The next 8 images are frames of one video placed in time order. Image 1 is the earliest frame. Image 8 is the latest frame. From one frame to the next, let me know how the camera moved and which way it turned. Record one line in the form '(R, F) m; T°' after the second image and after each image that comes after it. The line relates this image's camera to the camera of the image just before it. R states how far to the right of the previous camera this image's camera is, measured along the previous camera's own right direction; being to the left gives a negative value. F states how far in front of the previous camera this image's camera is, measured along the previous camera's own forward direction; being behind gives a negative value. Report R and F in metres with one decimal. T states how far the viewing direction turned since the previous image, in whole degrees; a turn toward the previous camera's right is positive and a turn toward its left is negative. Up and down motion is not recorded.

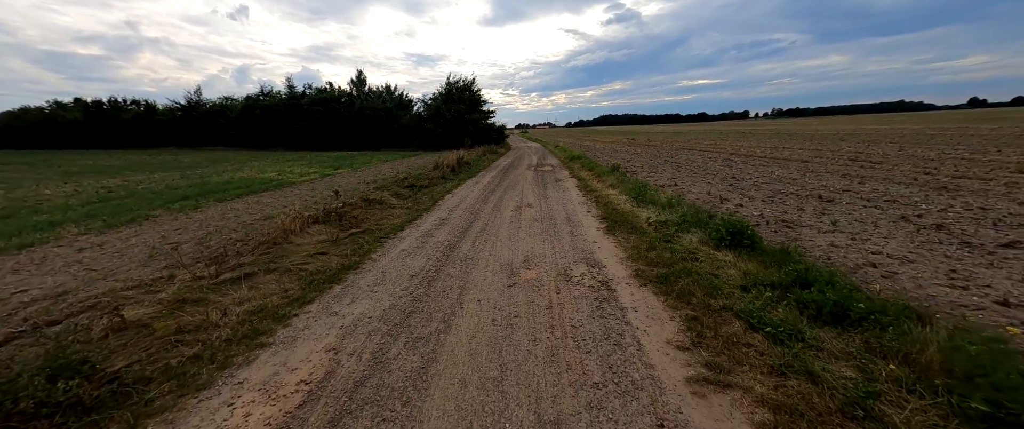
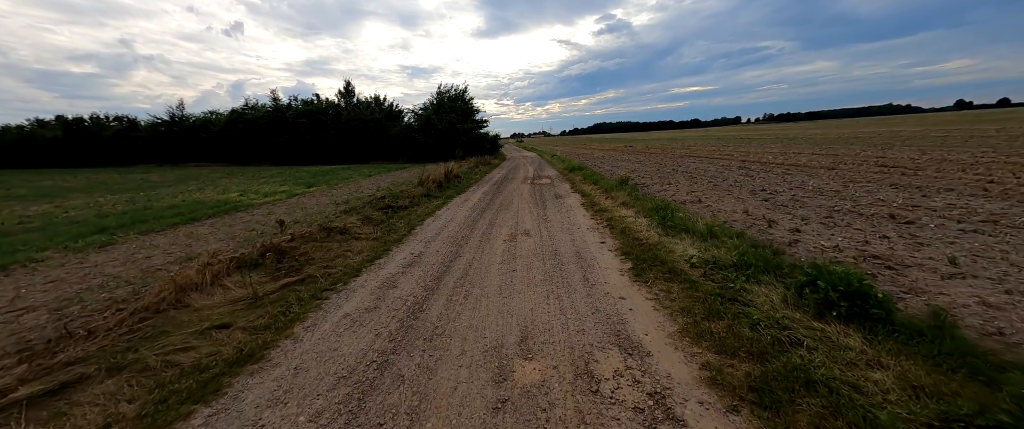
(+0.1, +1.8) m; +1°
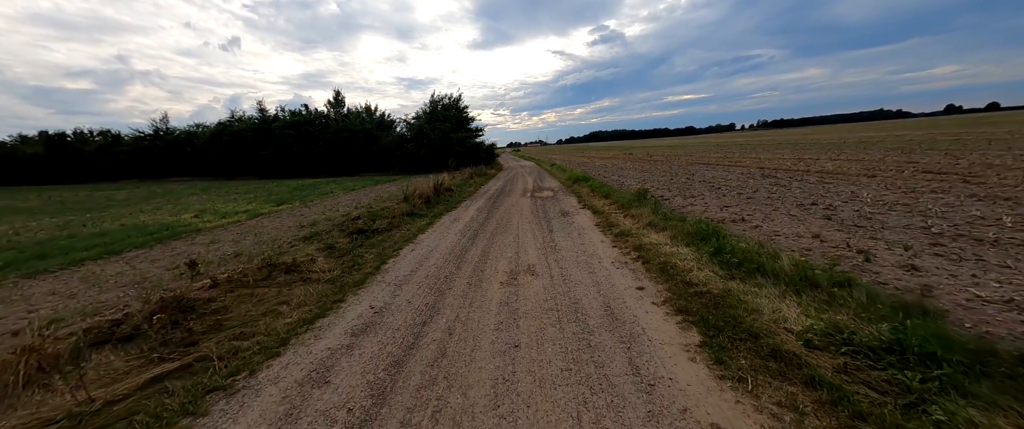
(0.0, +1.8) m; 0°
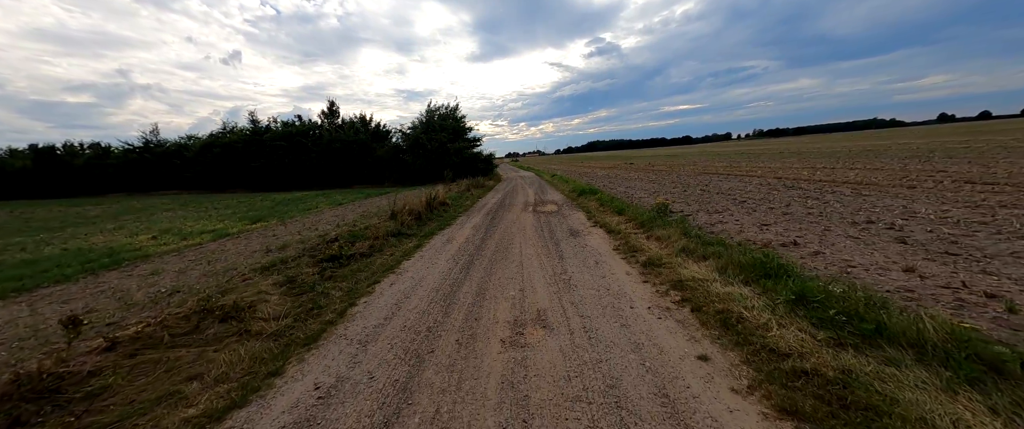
(-0.1, +1.3) m; 0°
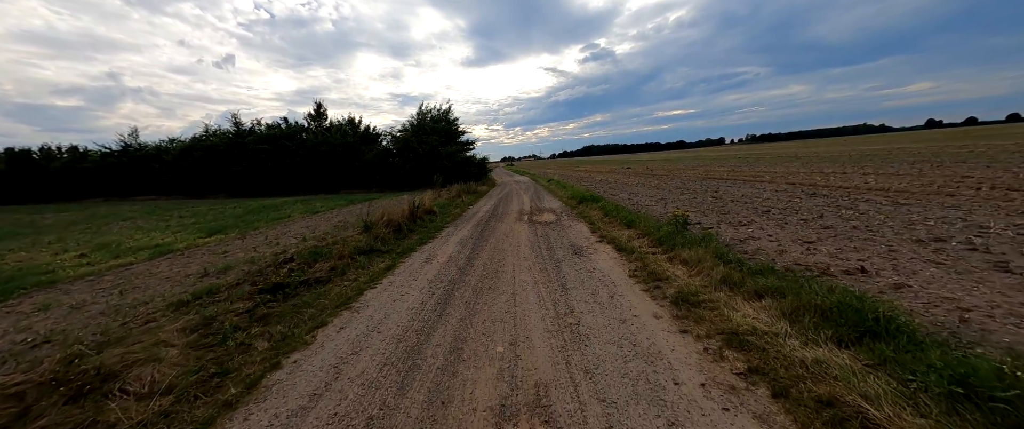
(+0.1, +1.4) m; +1°
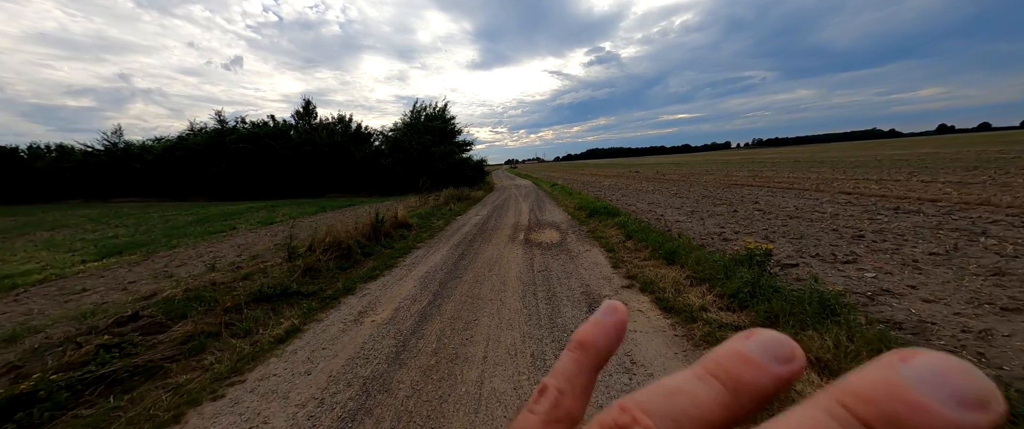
(+0.3, +2.7) m; -1°
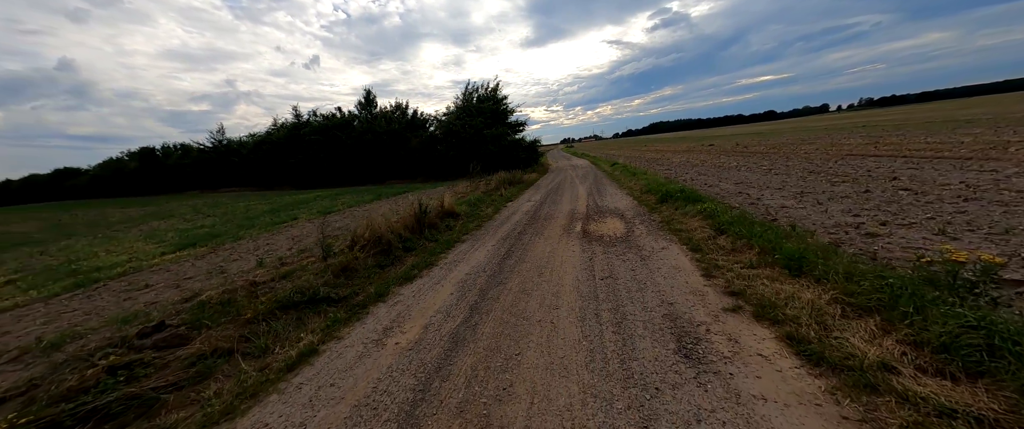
(0.0, +1.2) m; -10°
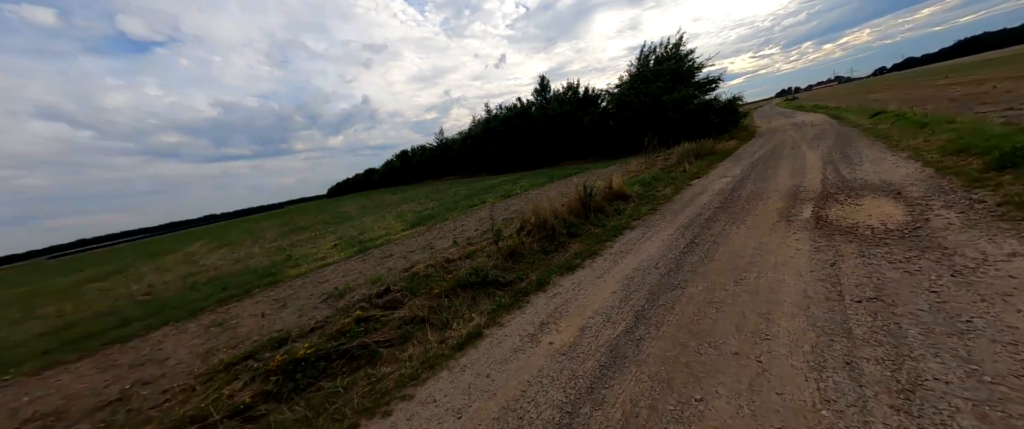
(+0.1, +0.6) m; -30°
